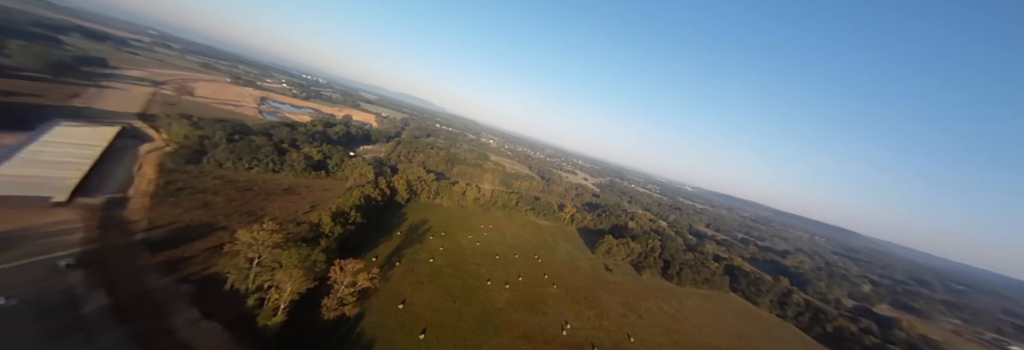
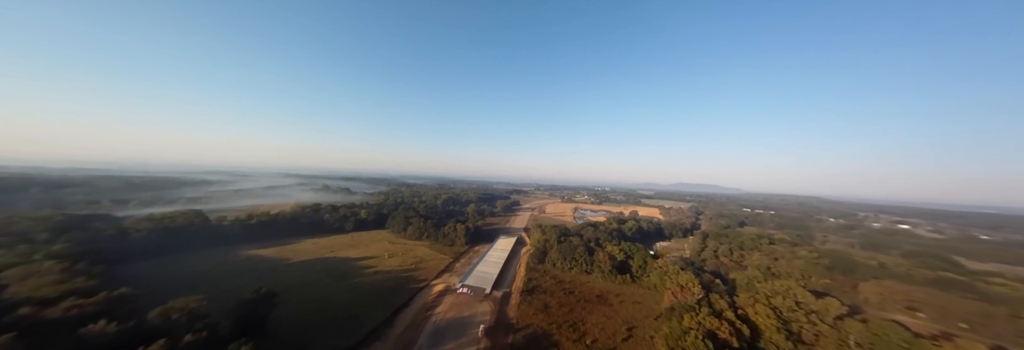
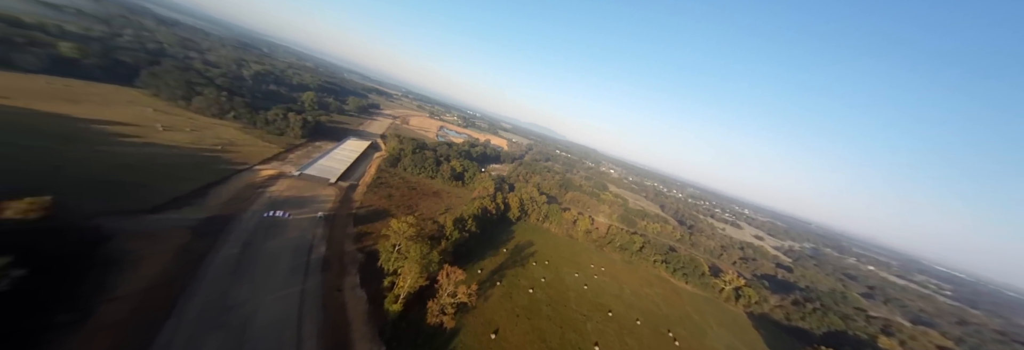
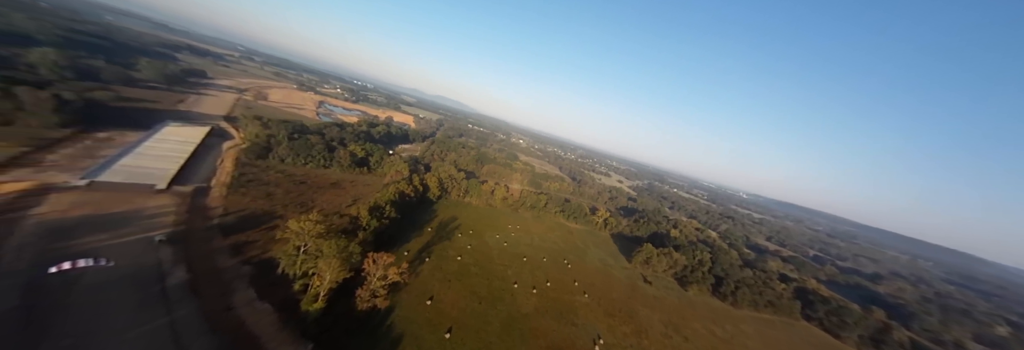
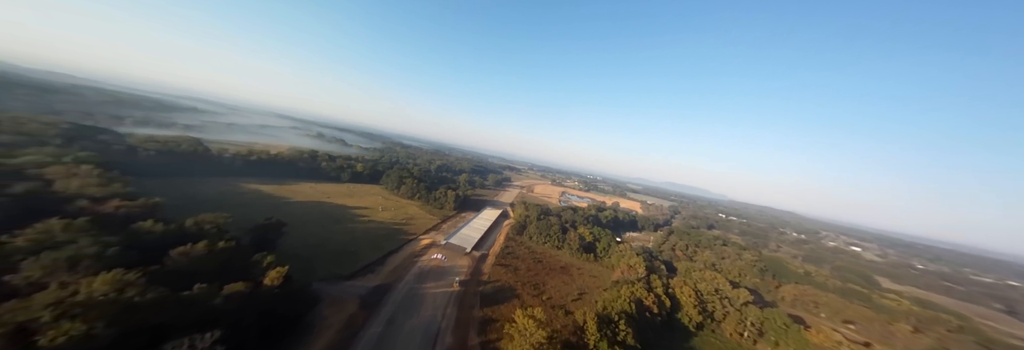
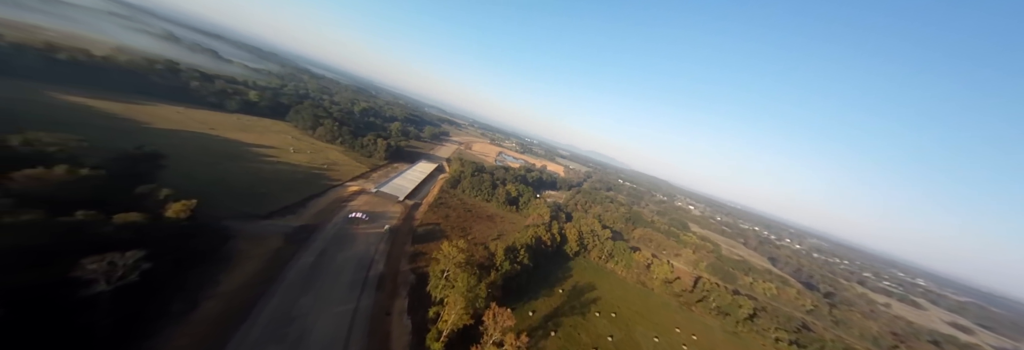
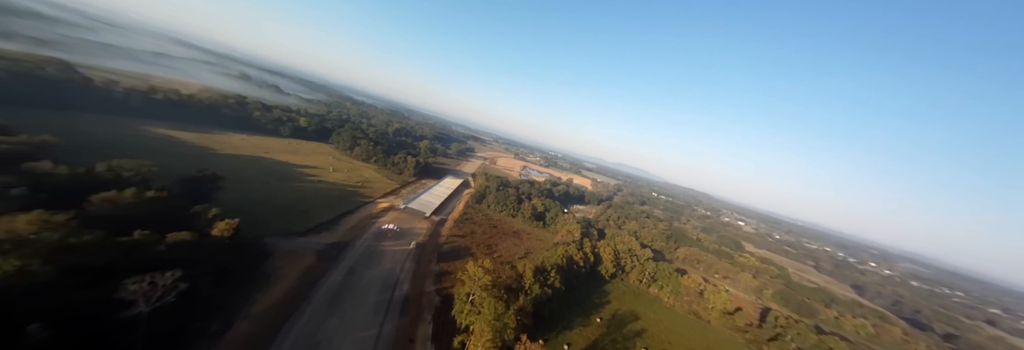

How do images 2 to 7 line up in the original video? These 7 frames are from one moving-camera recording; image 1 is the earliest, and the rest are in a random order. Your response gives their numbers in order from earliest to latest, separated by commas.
4, 3, 6, 7, 5, 2
